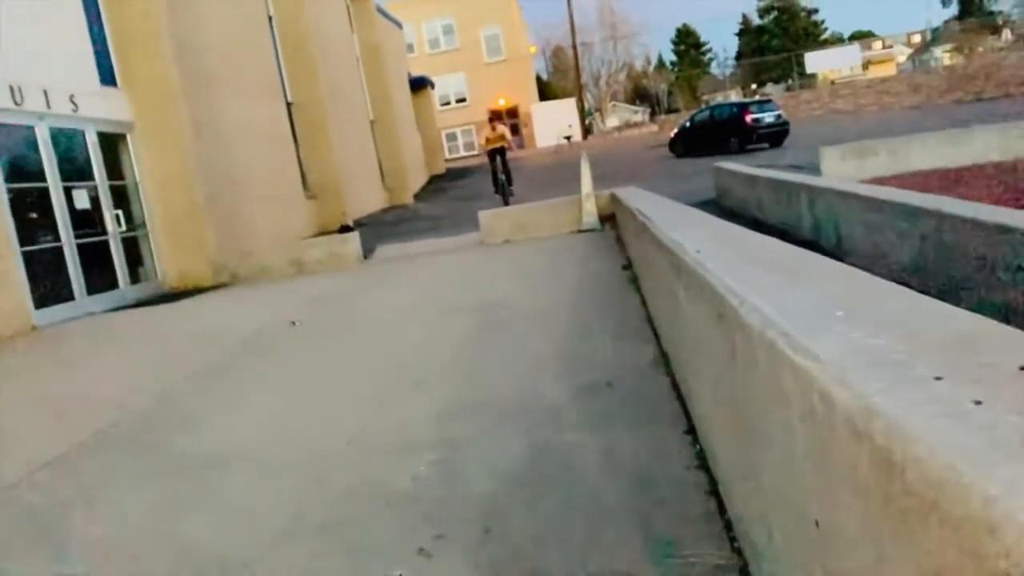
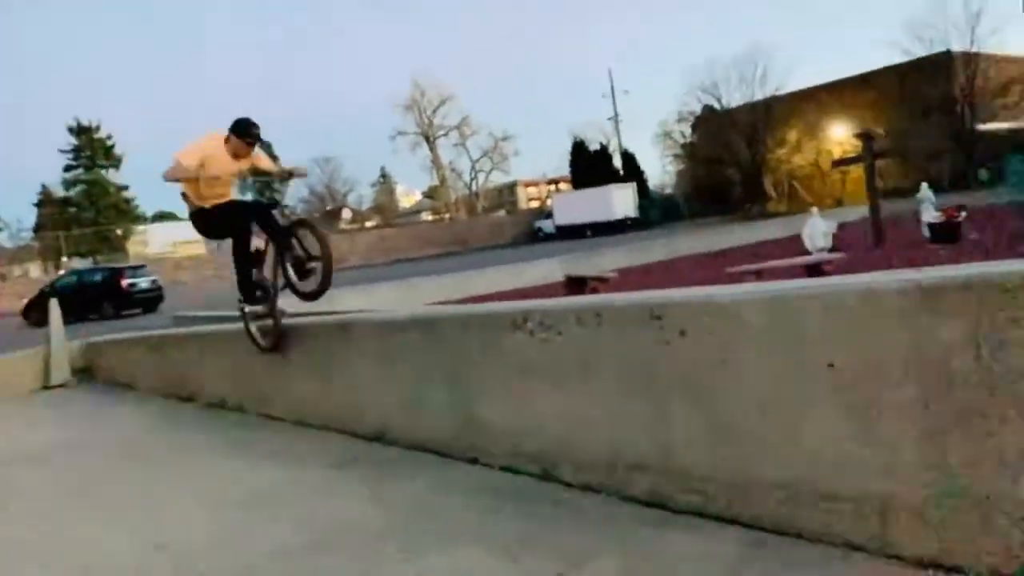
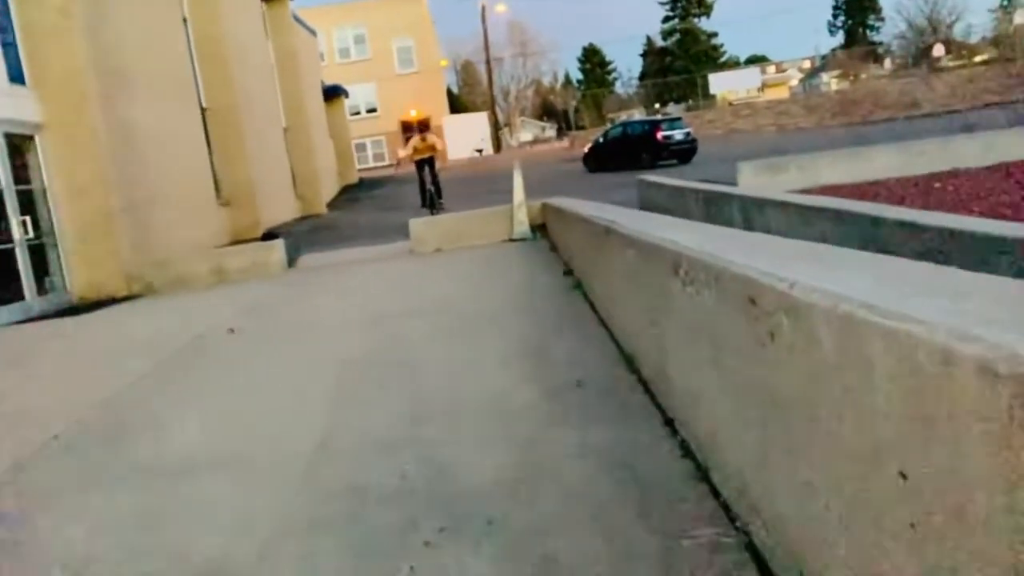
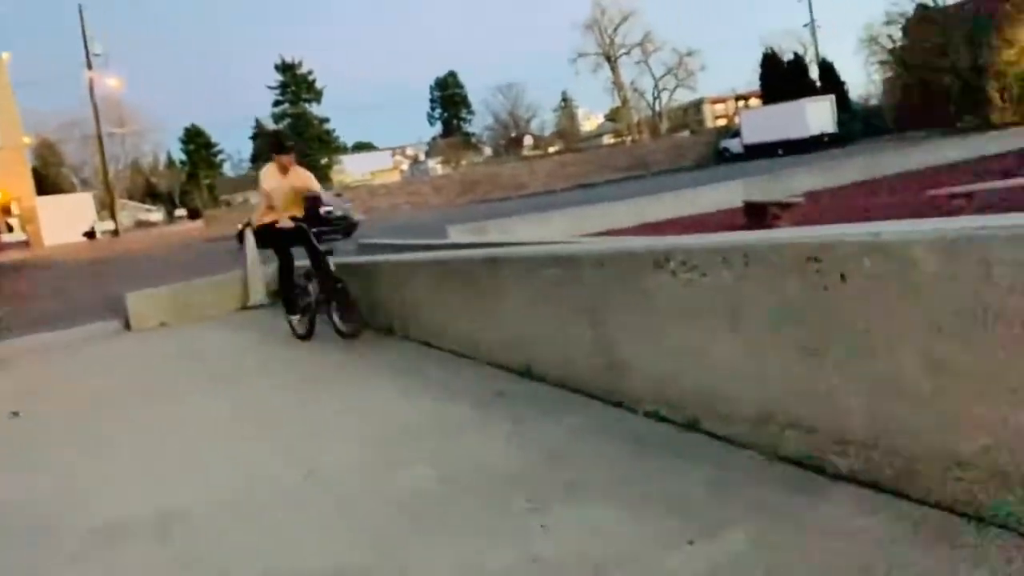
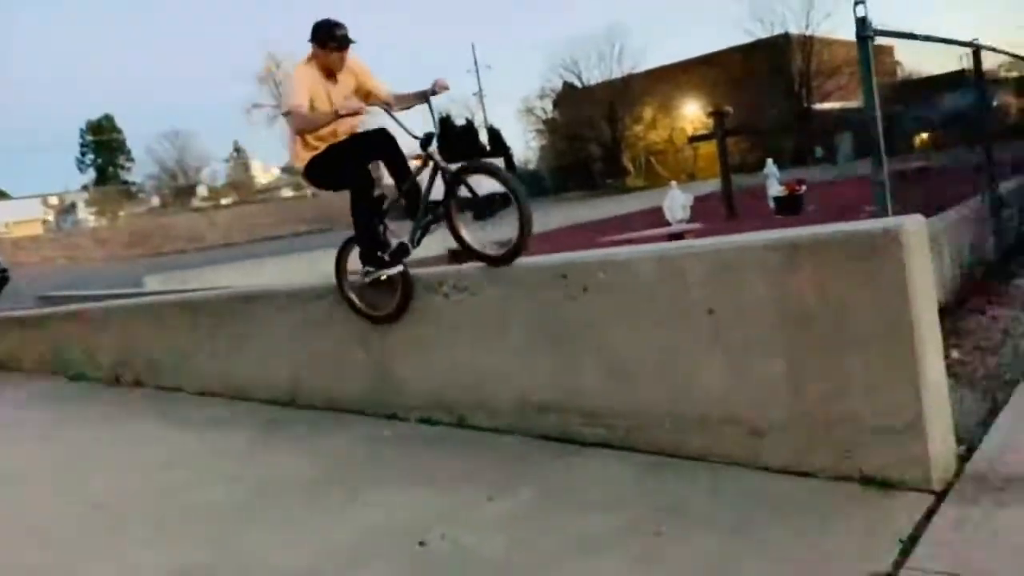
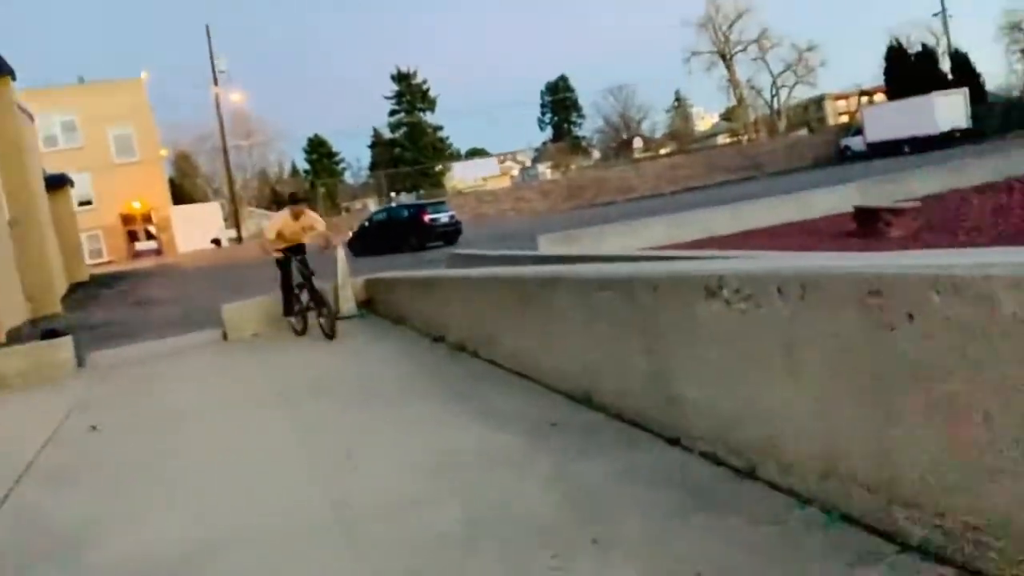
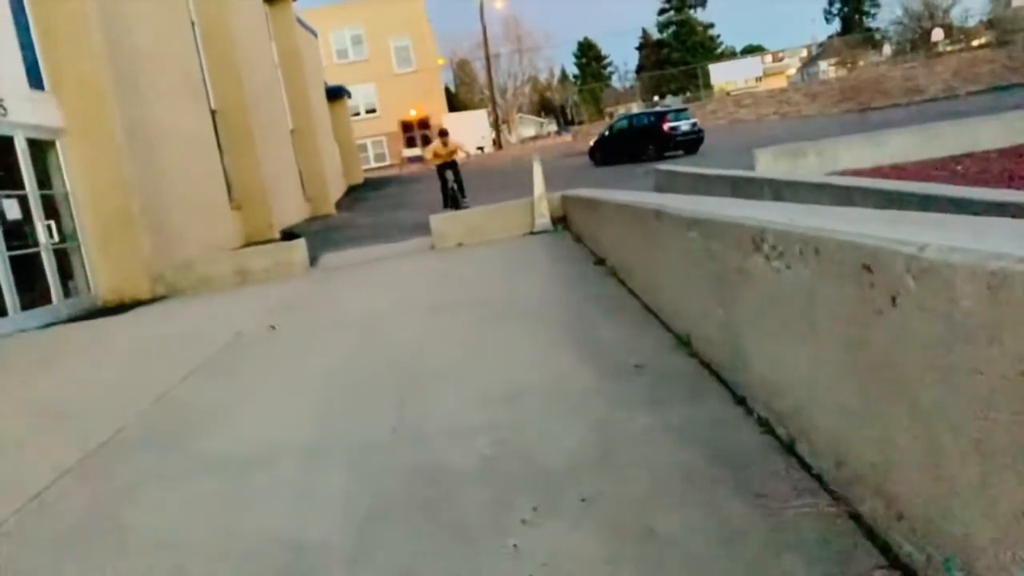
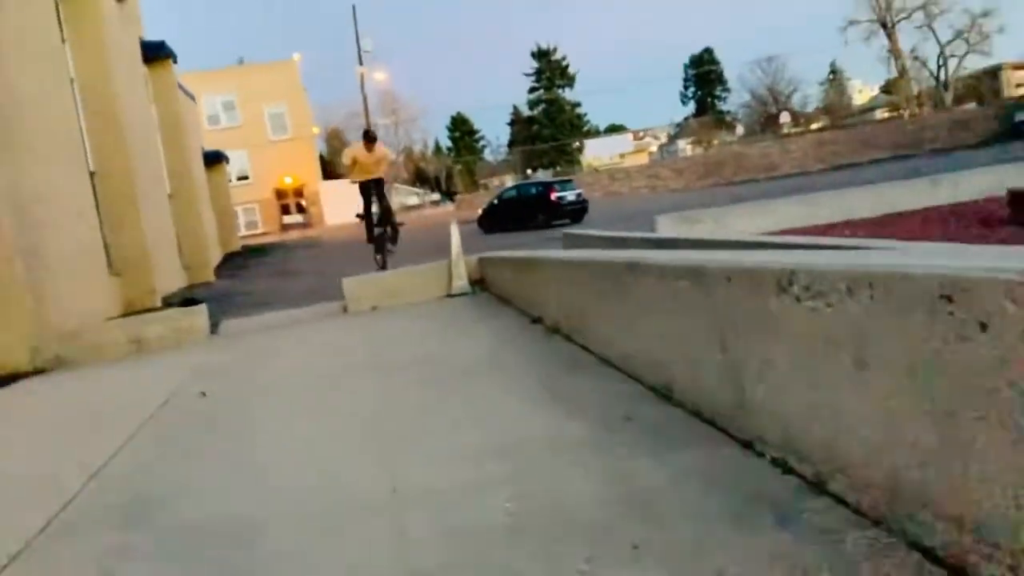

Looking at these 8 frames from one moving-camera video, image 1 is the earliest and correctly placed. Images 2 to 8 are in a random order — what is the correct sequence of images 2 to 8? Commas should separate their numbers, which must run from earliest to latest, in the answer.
3, 7, 8, 6, 4, 2, 5
